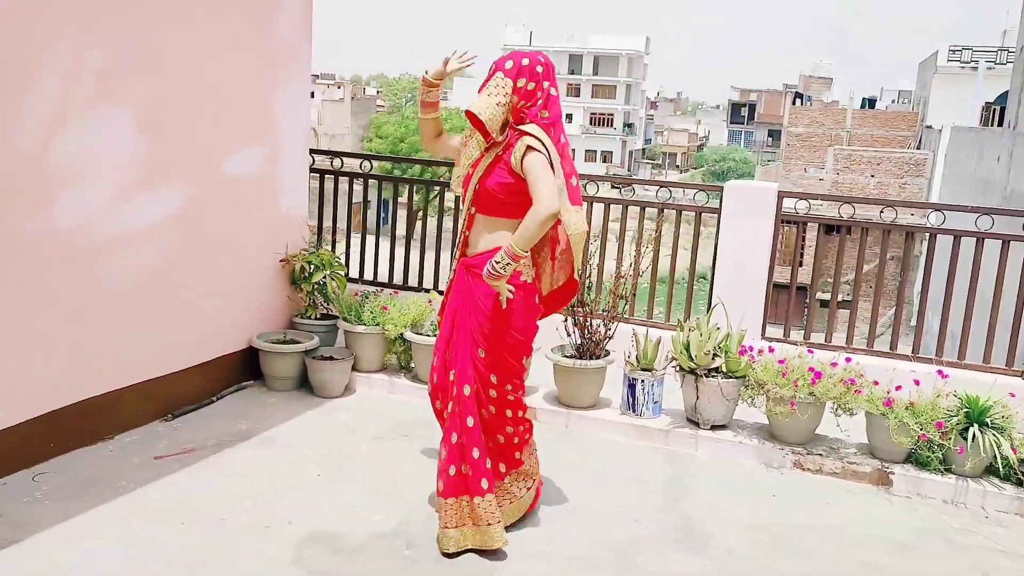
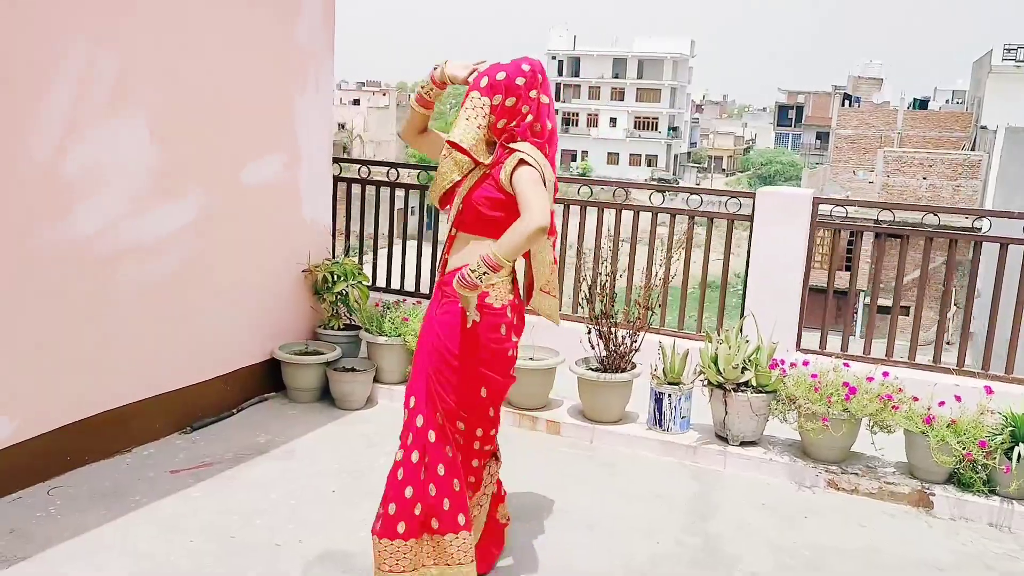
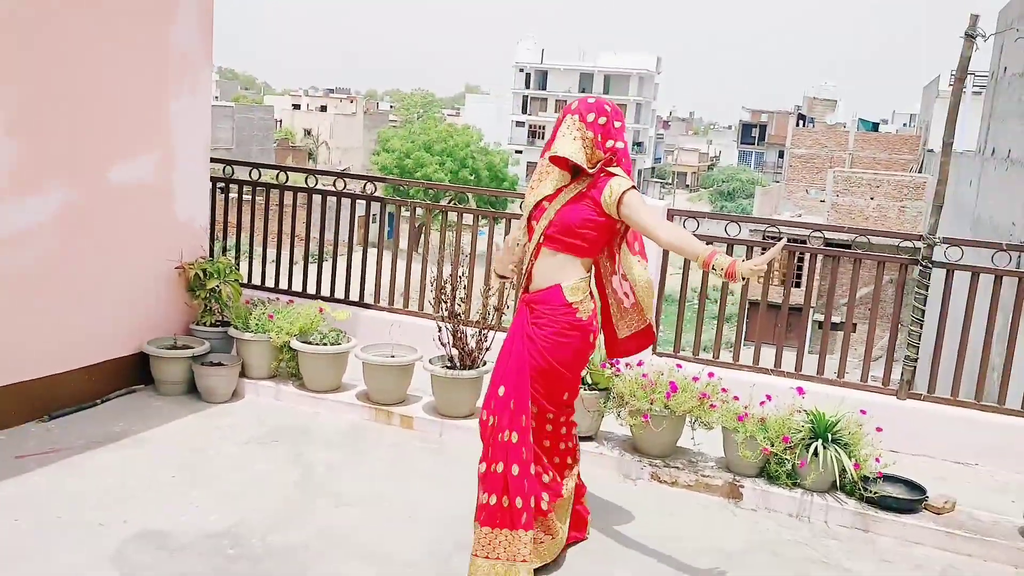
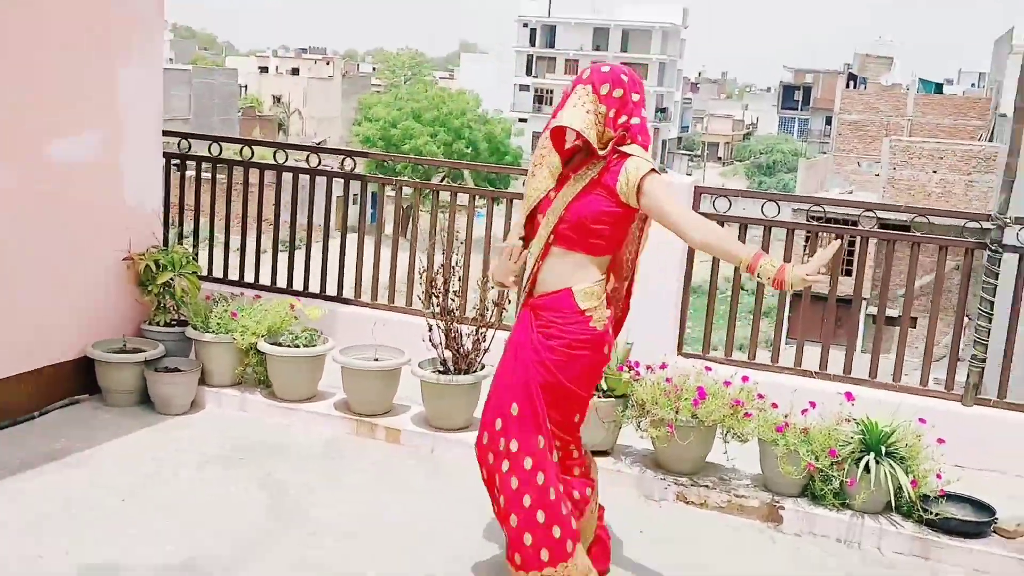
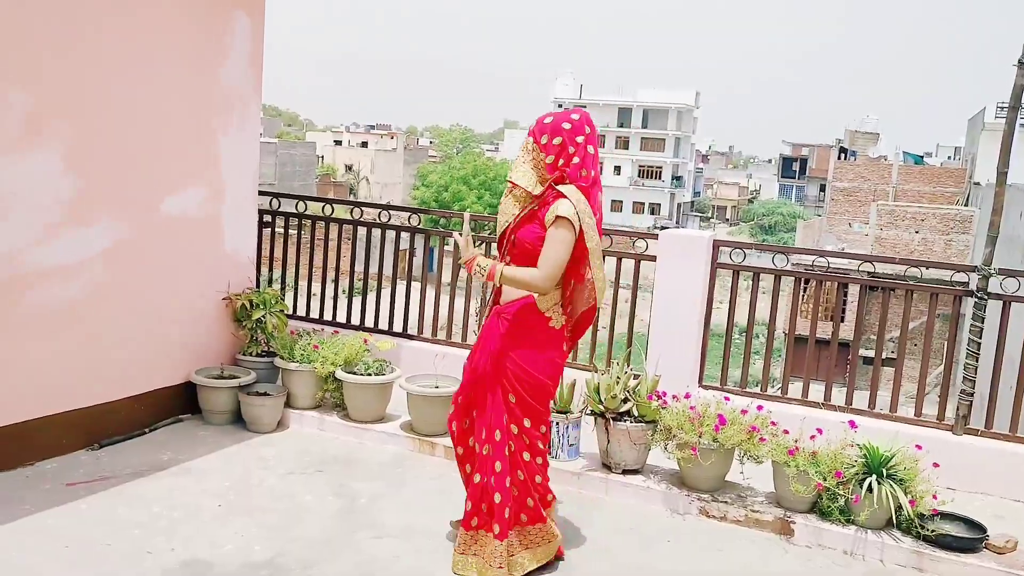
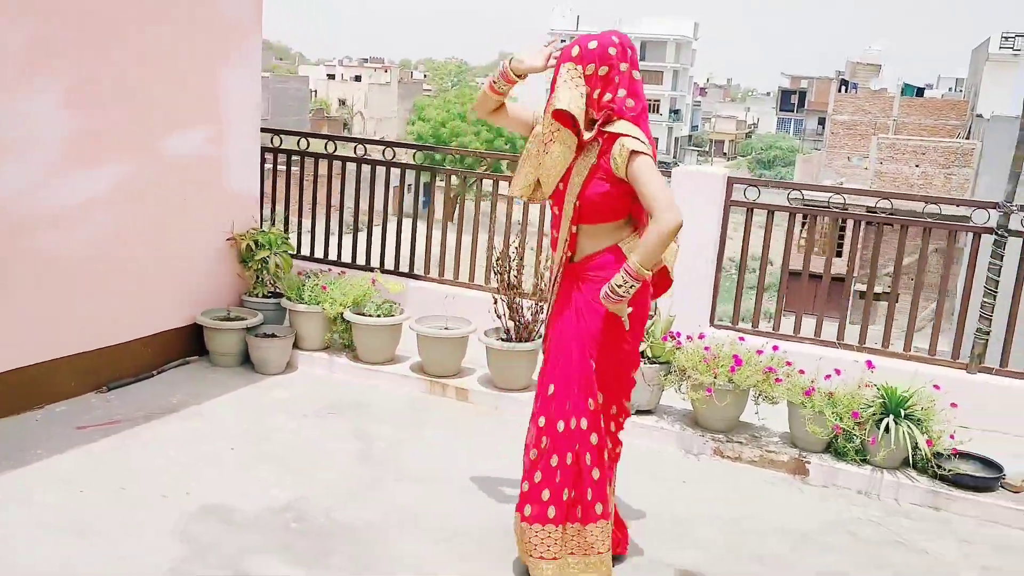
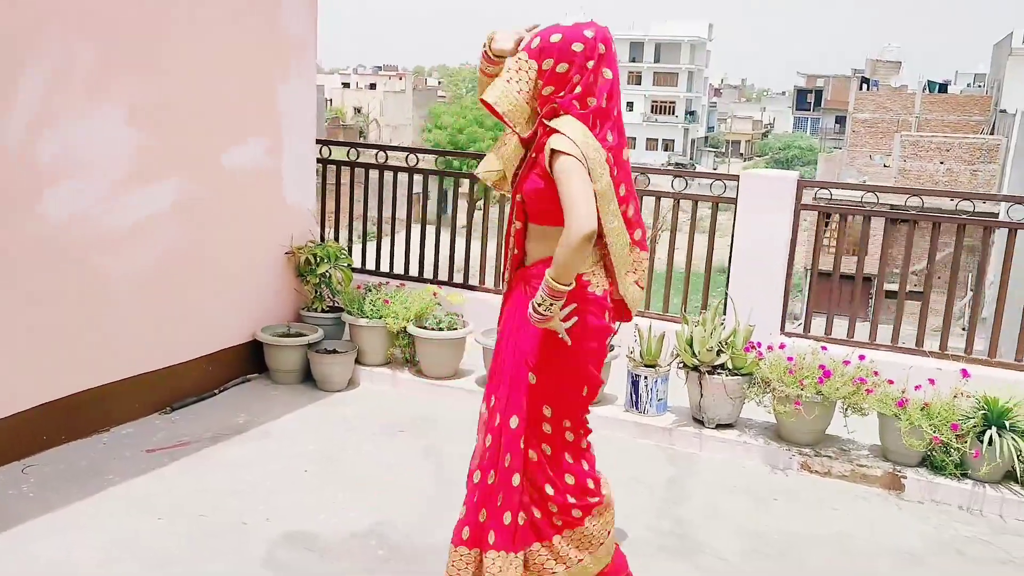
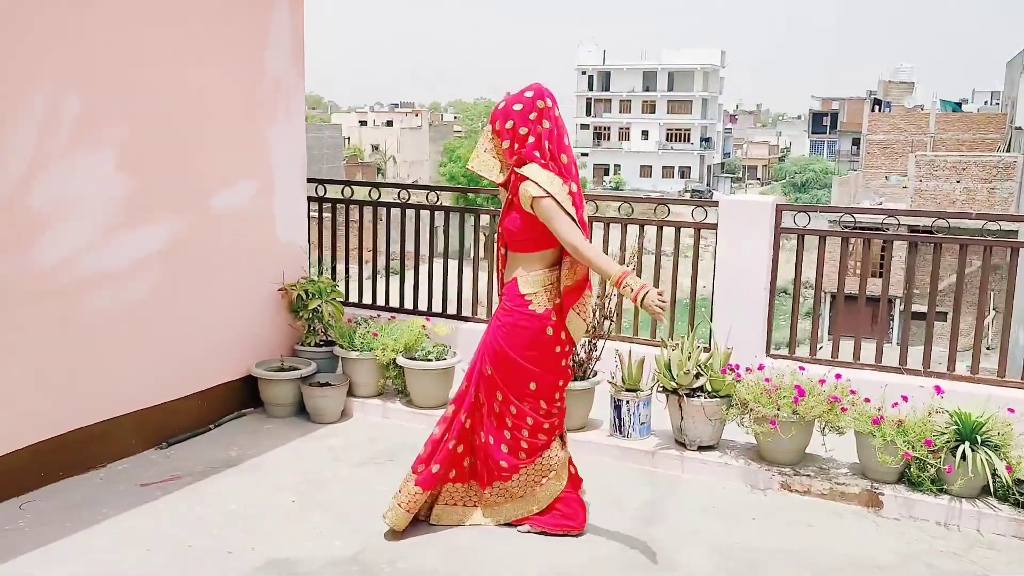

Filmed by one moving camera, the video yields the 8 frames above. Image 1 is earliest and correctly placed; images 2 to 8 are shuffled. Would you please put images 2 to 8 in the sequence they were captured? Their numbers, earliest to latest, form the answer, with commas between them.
2, 7, 6, 4, 3, 5, 8
